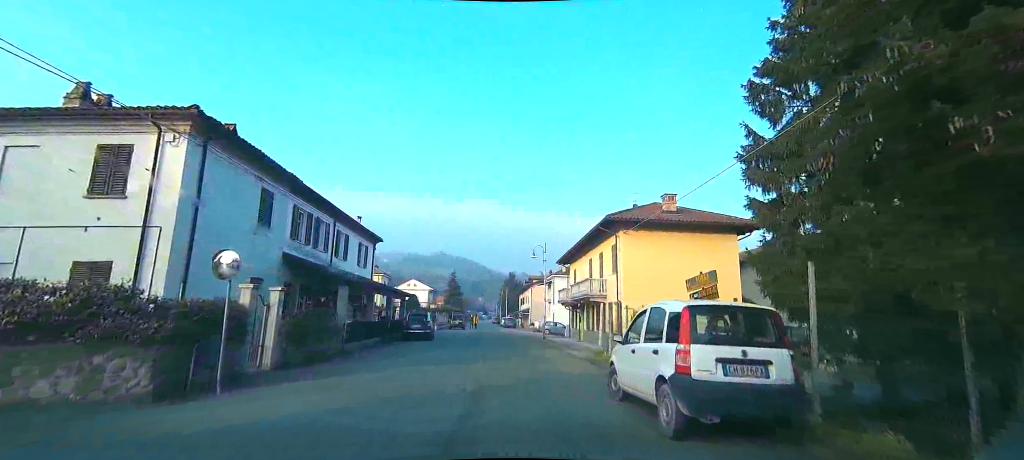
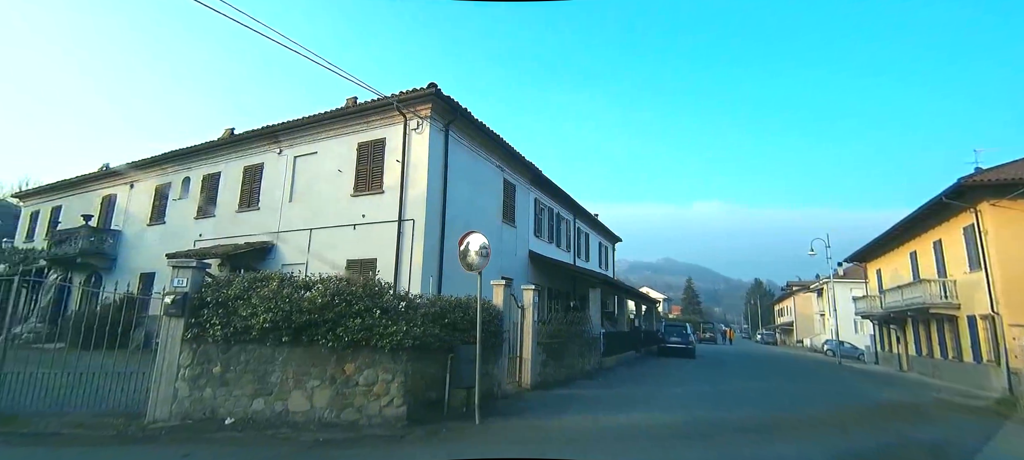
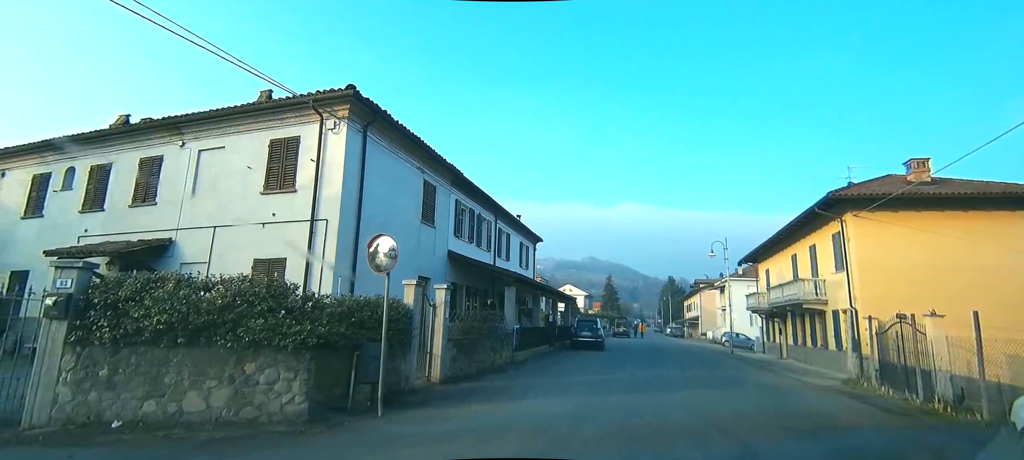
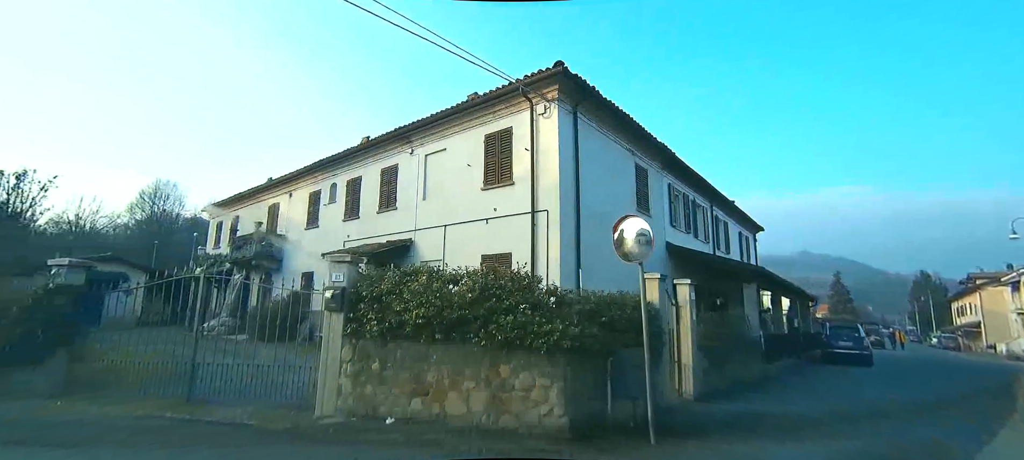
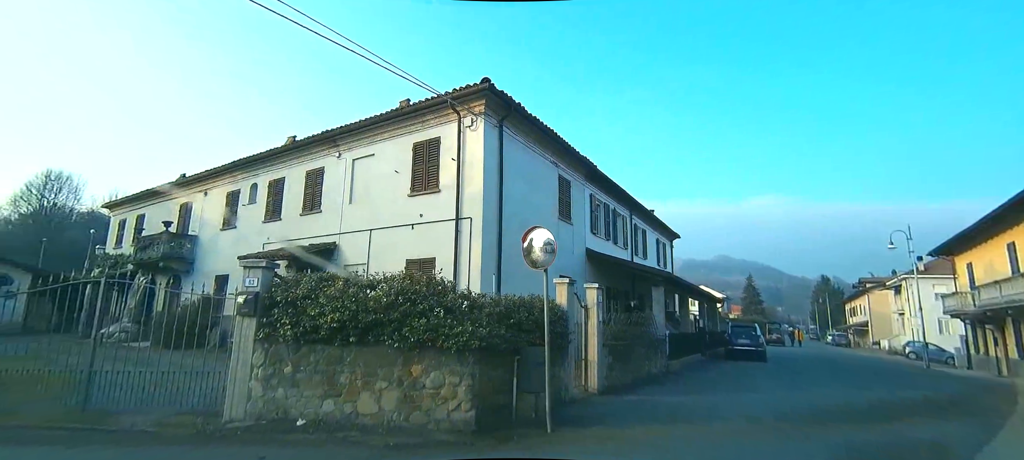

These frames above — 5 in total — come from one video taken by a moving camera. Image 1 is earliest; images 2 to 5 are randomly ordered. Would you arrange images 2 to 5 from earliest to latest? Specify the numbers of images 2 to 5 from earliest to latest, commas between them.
3, 2, 5, 4
